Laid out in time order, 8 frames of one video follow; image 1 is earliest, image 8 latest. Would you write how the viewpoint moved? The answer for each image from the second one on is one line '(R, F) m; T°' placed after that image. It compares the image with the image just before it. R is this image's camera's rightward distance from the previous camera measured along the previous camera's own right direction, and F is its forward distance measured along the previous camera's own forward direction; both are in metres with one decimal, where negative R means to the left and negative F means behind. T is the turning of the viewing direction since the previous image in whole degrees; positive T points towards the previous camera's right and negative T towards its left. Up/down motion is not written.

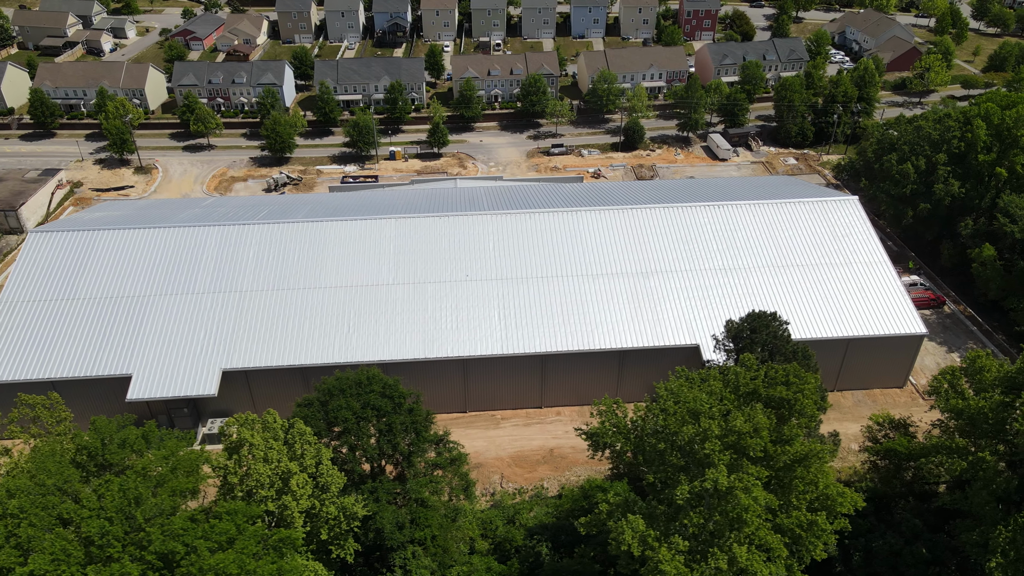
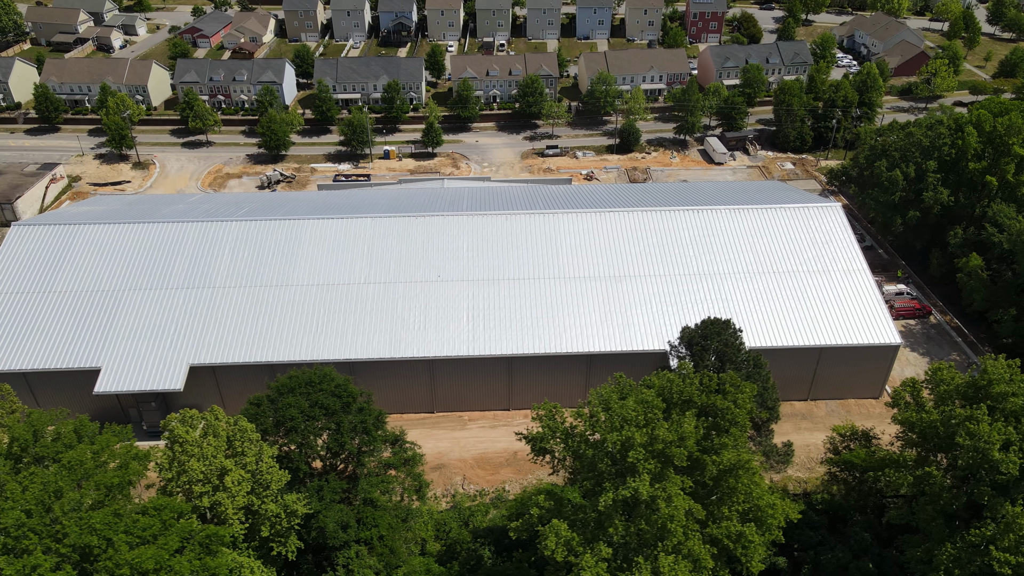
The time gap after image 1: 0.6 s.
(+3.2, +0.2) m; -2°
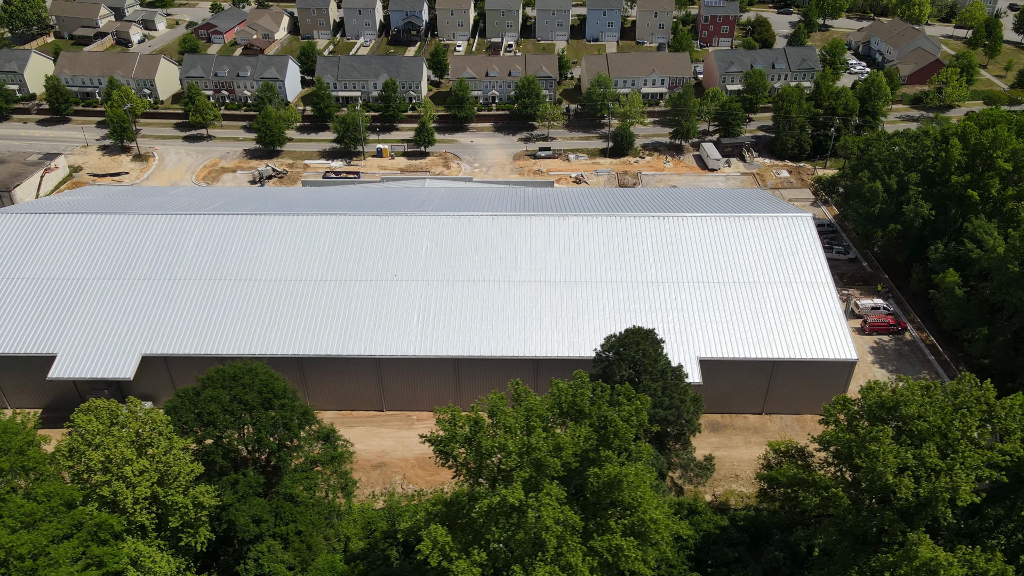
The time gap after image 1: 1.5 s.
(+5.1, +0.2) m; -3°
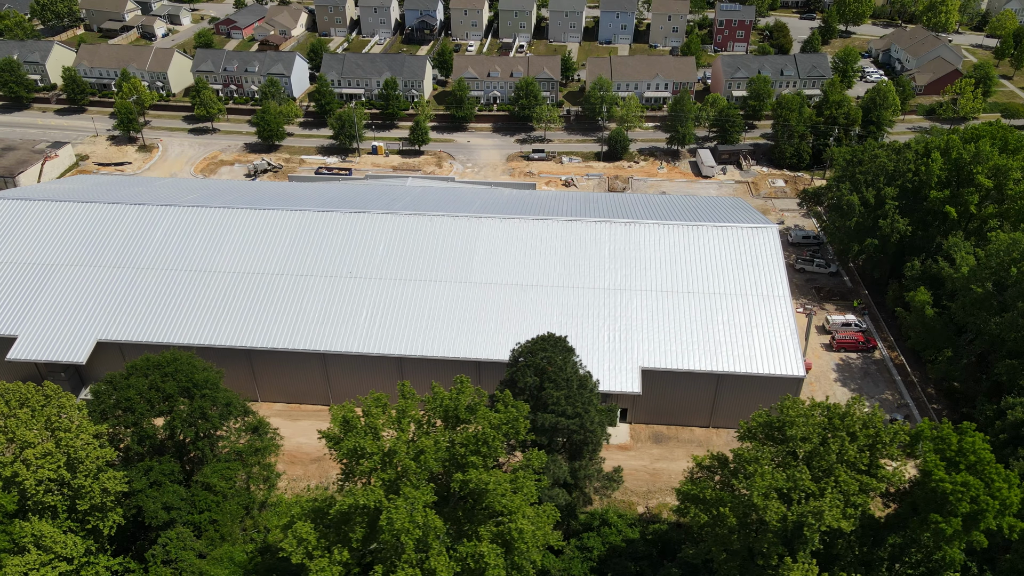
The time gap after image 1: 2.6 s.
(+5.7, +0.2) m; -3°
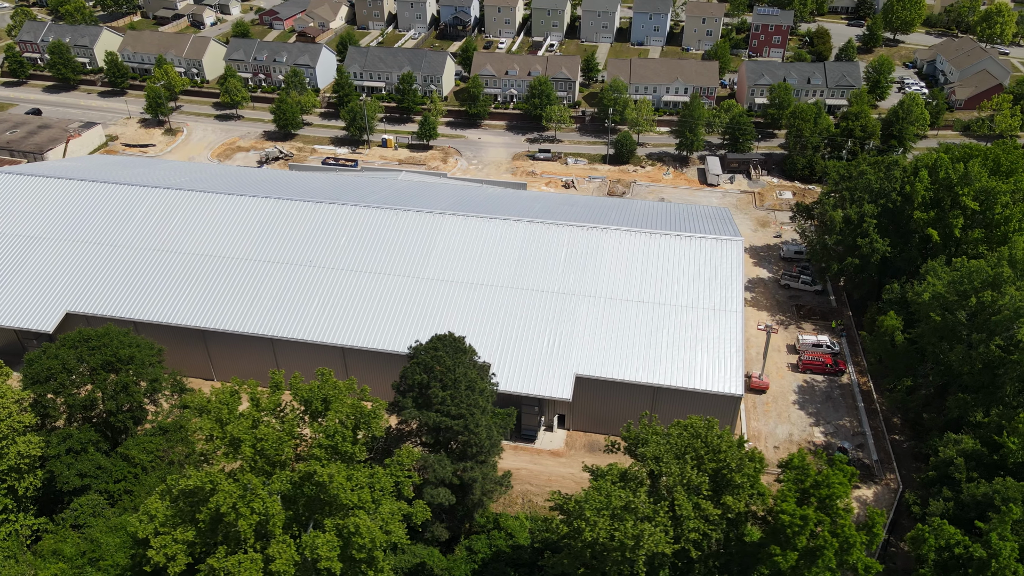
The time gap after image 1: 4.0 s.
(+7.3, +0.4) m; -5°
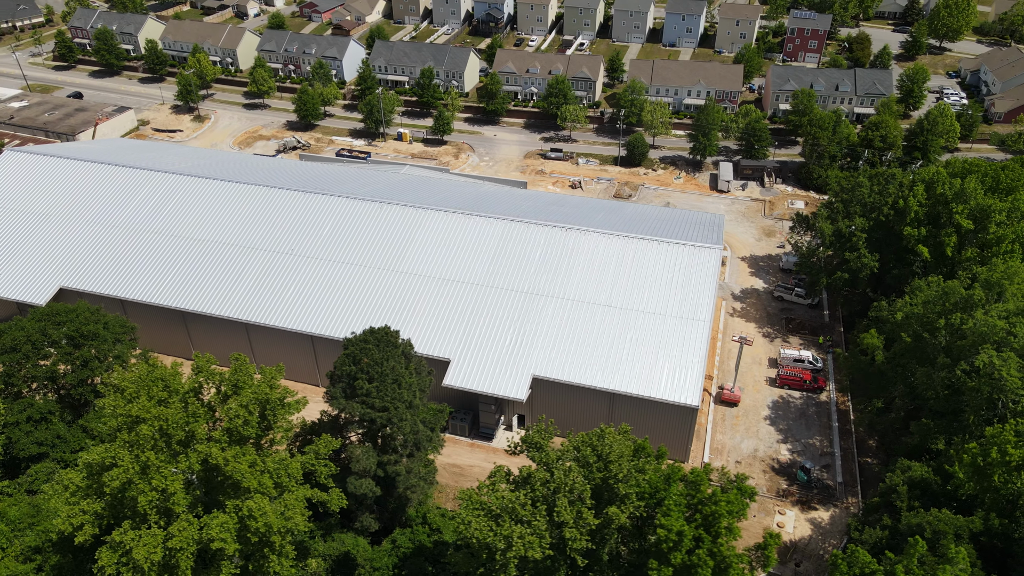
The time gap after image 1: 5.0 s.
(+5.2, +0.2) m; -4°
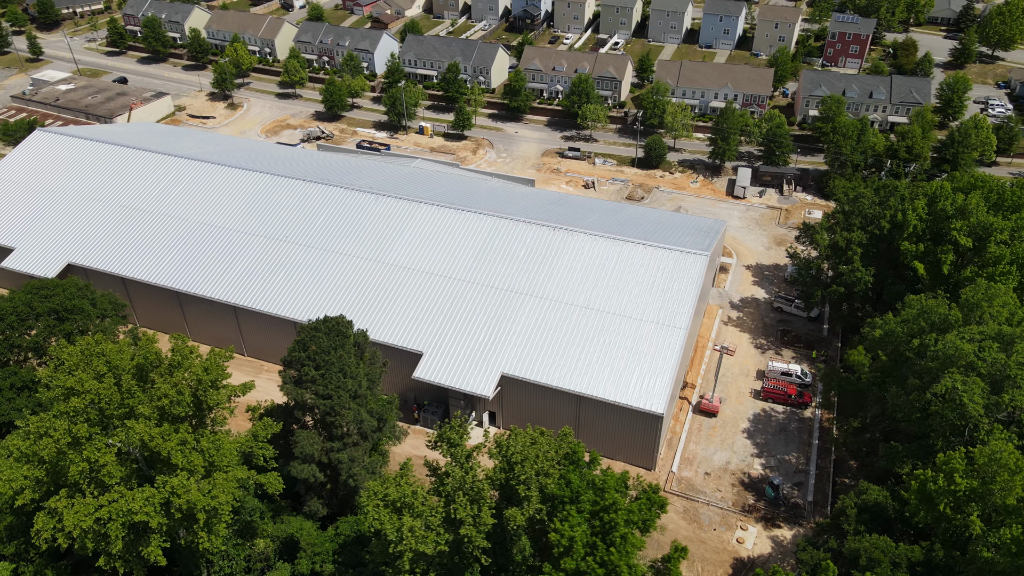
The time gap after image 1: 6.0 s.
(+4.5, +0.2) m; -4°
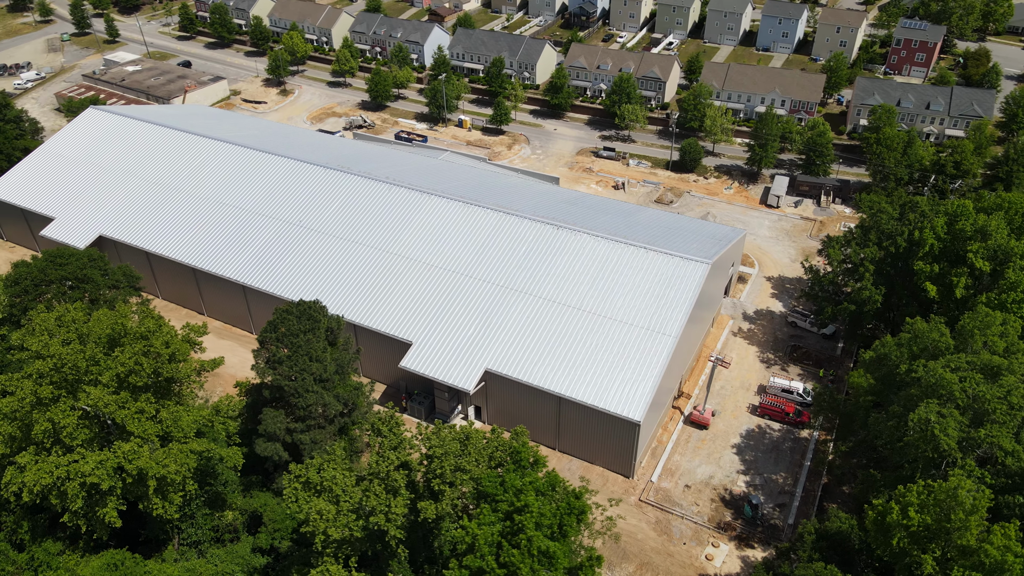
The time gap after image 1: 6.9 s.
(+4.5, +0.3) m; -5°
